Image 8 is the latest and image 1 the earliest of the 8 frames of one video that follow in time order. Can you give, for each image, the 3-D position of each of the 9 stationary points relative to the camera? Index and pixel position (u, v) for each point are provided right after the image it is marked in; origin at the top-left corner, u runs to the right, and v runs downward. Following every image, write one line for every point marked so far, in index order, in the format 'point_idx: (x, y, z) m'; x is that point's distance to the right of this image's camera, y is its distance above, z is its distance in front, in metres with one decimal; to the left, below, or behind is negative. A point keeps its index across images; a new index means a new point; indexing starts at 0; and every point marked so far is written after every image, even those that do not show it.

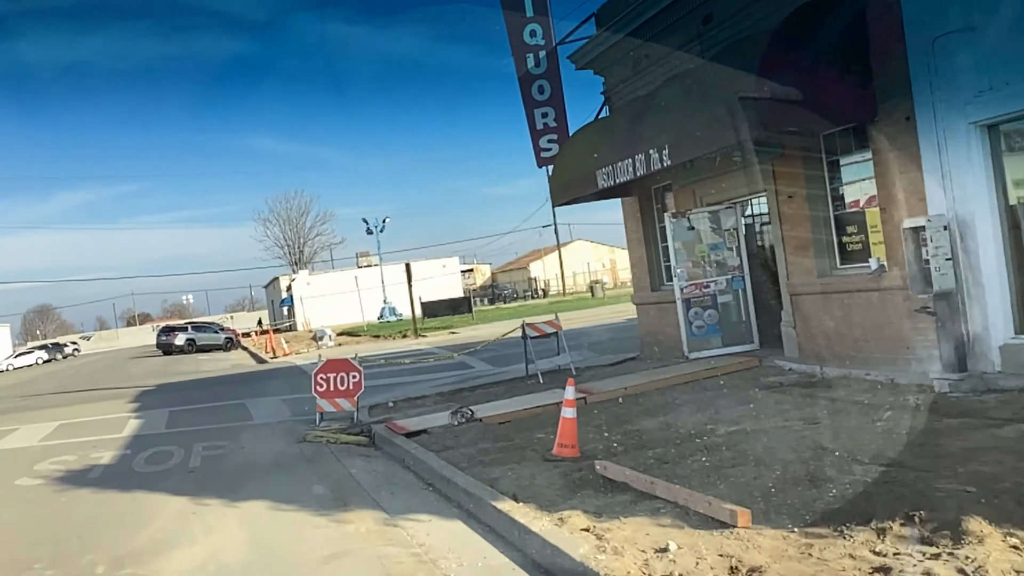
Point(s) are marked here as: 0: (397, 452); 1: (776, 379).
0: (-1.3, -1.9, +9.2) m
1: (+3.3, -1.1, +9.9) m
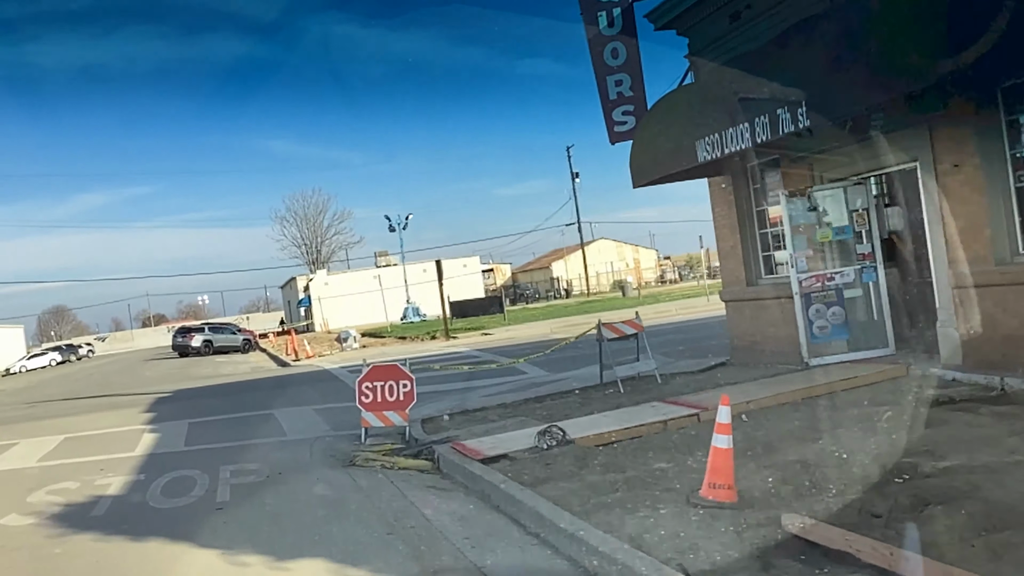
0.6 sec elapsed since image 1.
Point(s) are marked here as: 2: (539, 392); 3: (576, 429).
0: (-0.3, -1.8, +7.3) m
1: (+4.3, -1.0, +7.9) m
2: (+0.4, -1.6, +12.3) m
3: (+0.7, -1.5, +8.4) m
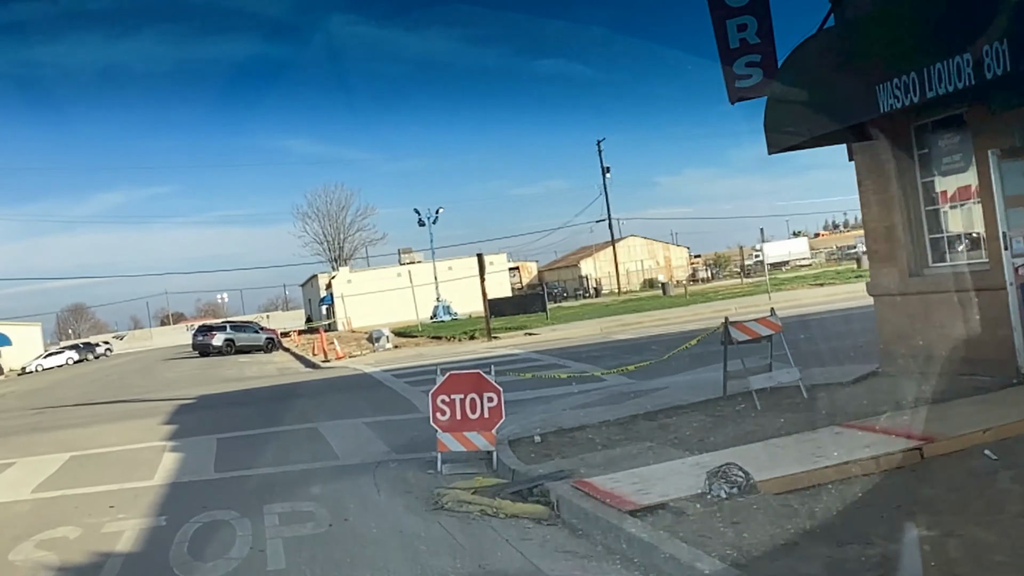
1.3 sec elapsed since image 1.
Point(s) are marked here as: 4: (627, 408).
0: (+0.8, -1.7, +5.1) m
1: (+5.4, -0.9, +5.6) m
2: (+1.7, -1.5, +10.0) m
3: (+1.8, -1.4, +6.1) m
4: (+1.4, -1.5, +10.1) m
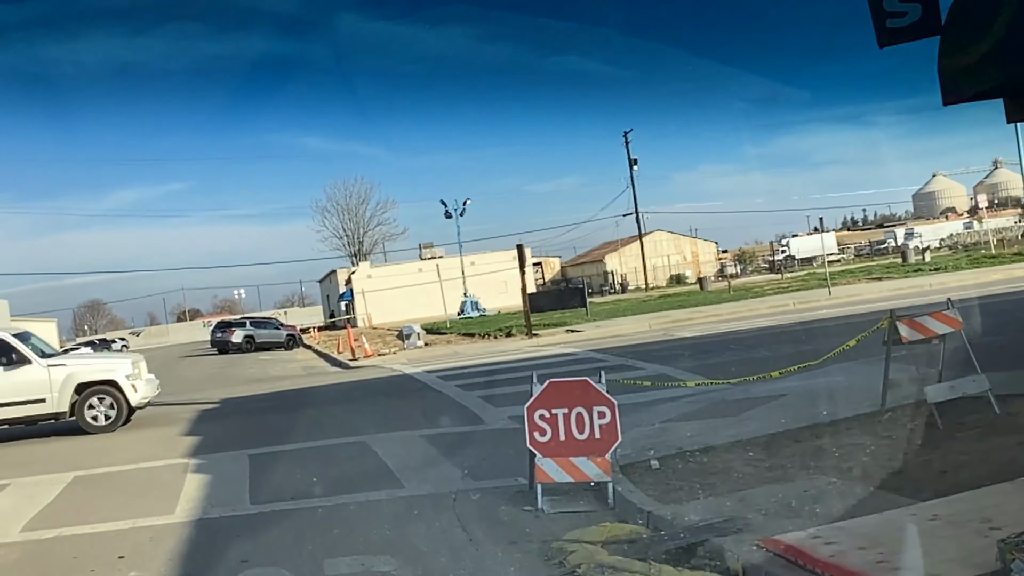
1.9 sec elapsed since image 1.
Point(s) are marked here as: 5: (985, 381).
0: (+1.7, -1.6, +3.2) m
1: (+6.3, -0.8, +3.7) m
2: (+2.7, -1.3, +8.2) m
3: (+2.8, -1.2, +4.2) m
4: (+2.4, -1.4, +8.2) m
5: (+4.3, -0.8, +7.3) m
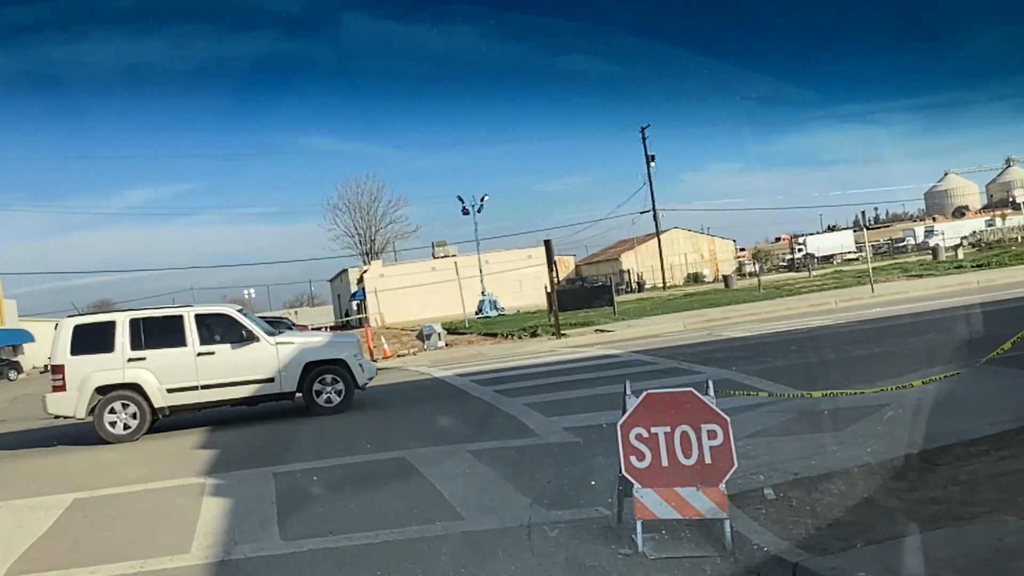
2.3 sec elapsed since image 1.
0: (+2.3, -1.5, +2.0) m
1: (+6.9, -0.8, +2.4) m
2: (+3.3, -1.3, +6.9) m
3: (+3.3, -1.2, +3.0) m
4: (+3.0, -1.3, +6.9) m
5: (+4.9, -0.8, +6.1) m
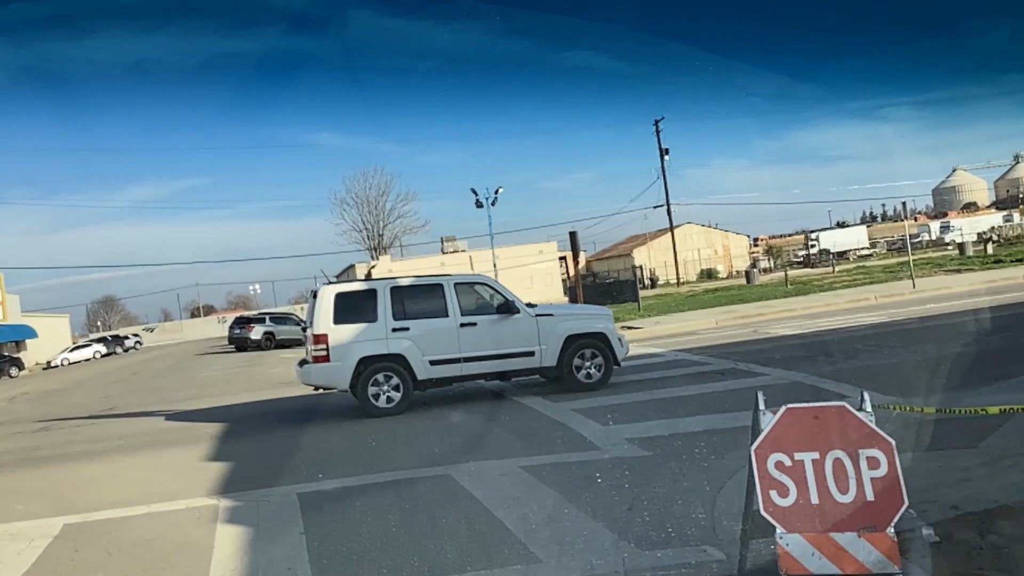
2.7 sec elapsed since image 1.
0: (+2.8, -1.4, +0.8) m
1: (+7.4, -0.7, +1.2) m
2: (+3.8, -1.2, +5.7) m
3: (+3.9, -1.1, +1.8) m
4: (+3.6, -1.2, +5.7) m
5: (+5.4, -0.7, +4.9) m
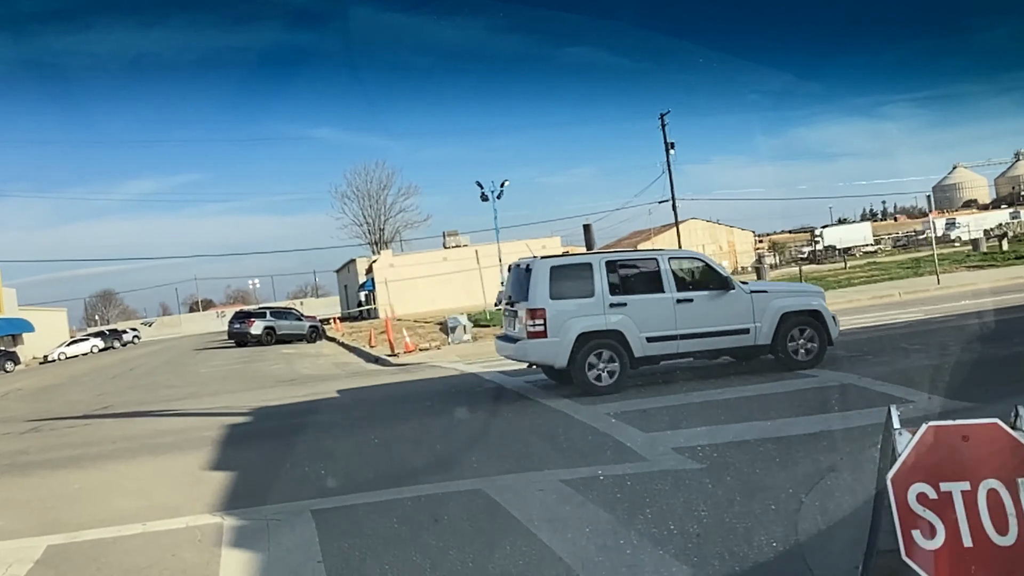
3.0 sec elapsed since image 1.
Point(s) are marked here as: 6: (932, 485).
0: (+3.2, -1.4, 0.0) m
1: (+7.8, -0.7, +0.4) m
2: (+4.2, -1.2, +4.9) m
3: (+4.2, -1.1, +1.0) m
4: (+3.9, -1.2, +4.9) m
5: (+5.8, -0.7, +4.1) m
6: (+1.8, -0.8, +3.4) m
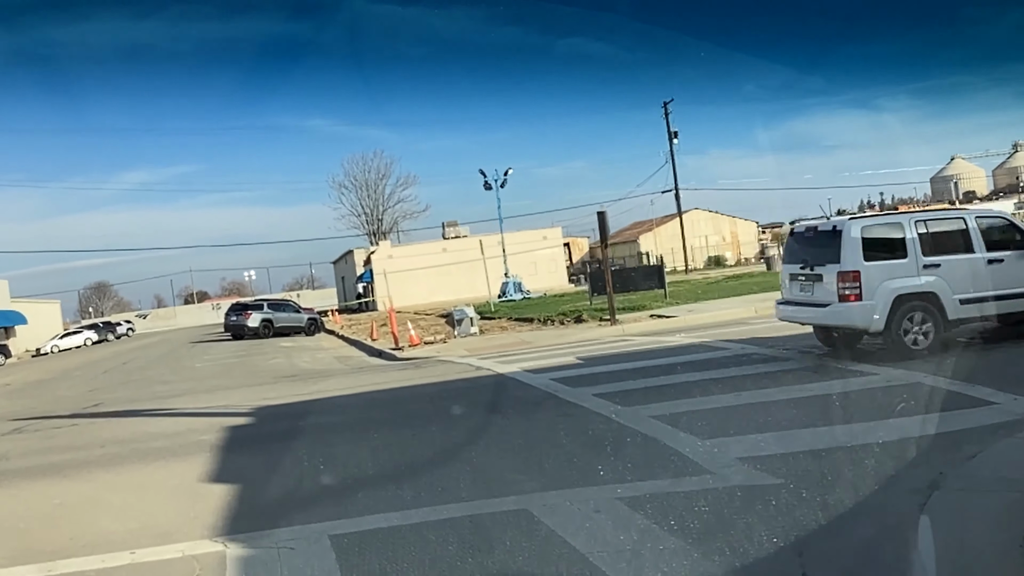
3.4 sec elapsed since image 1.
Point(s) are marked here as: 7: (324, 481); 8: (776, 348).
0: (+3.6, -1.4, -0.9) m
1: (+8.2, -0.7, -0.5) m
2: (+4.5, -1.1, +4.0) m
3: (+4.6, -1.1, +0.1) m
4: (+4.3, -1.1, +4.0) m
5: (+6.1, -0.6, +3.1) m
6: (+2.2, -0.8, +2.5) m
7: (-1.7, -1.7, +7.4) m
8: (+3.9, -0.9, +11.9) m
